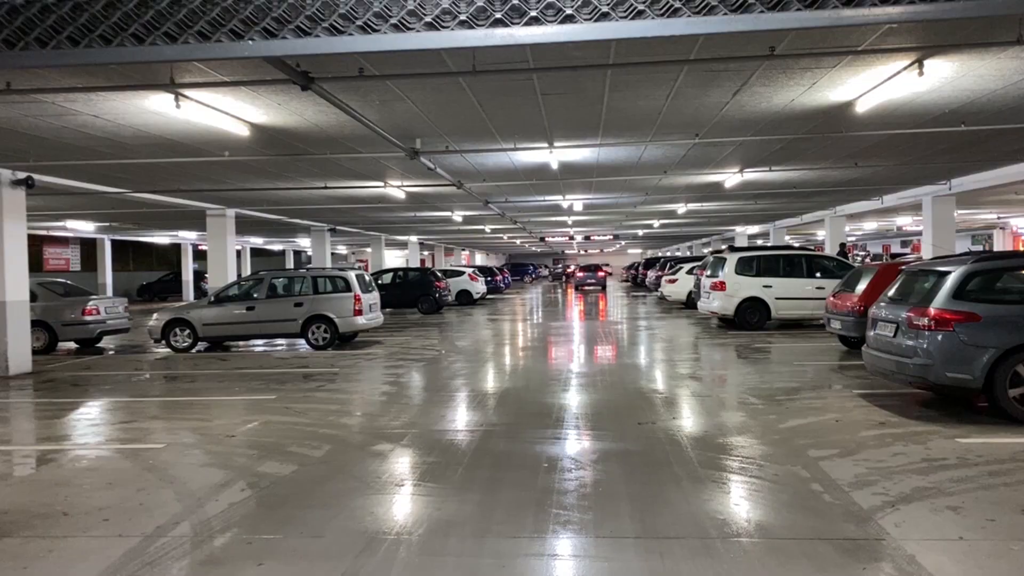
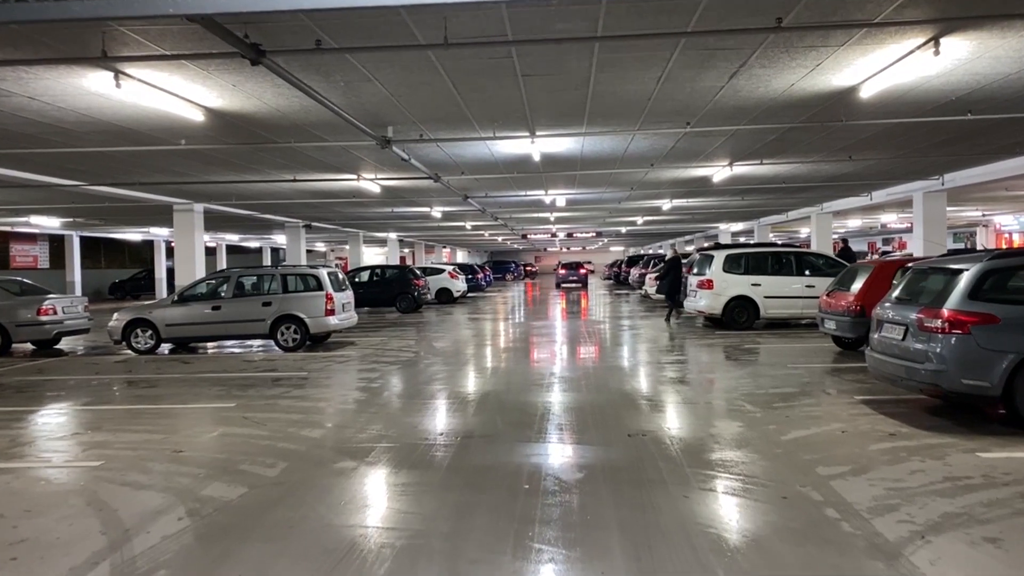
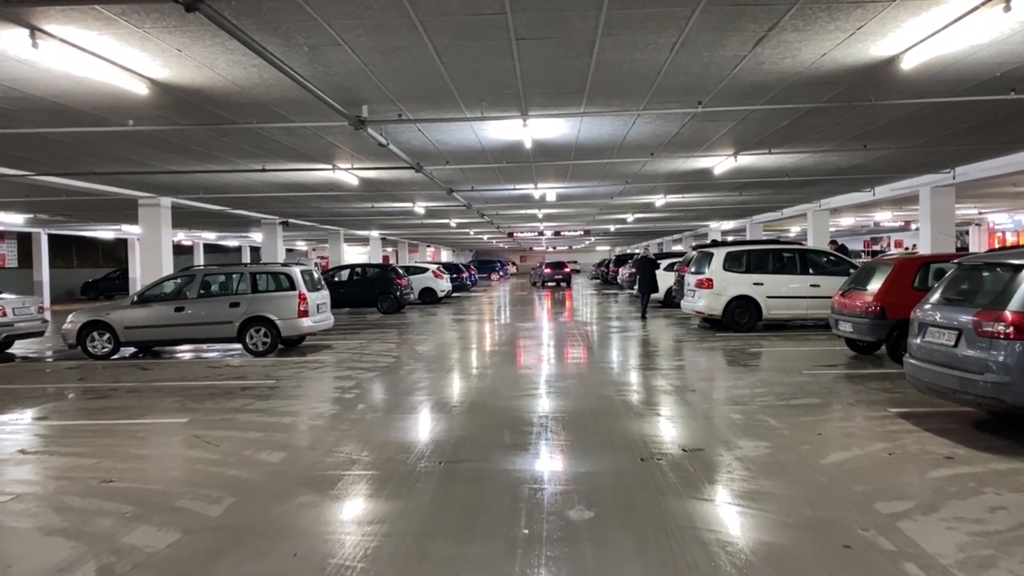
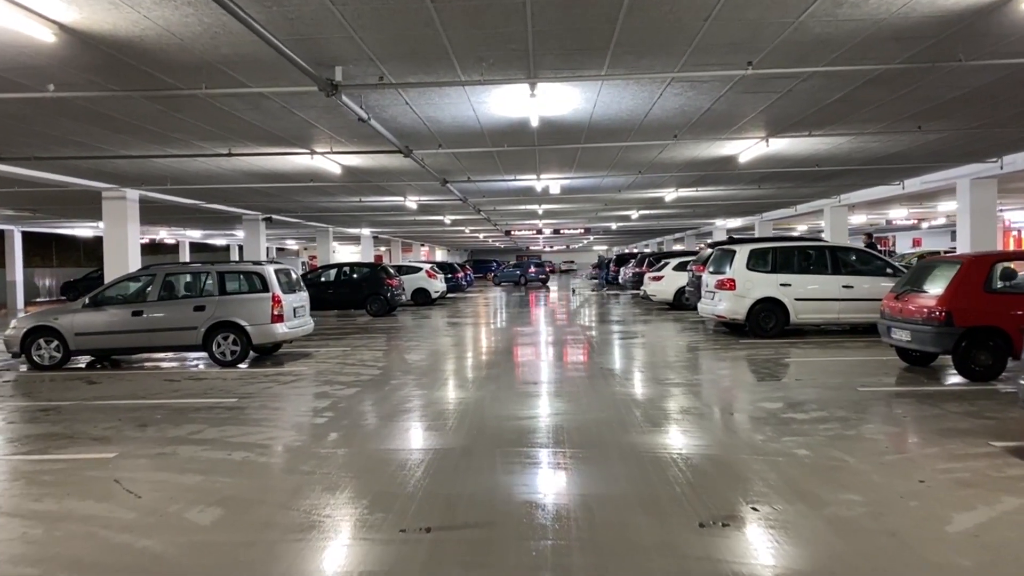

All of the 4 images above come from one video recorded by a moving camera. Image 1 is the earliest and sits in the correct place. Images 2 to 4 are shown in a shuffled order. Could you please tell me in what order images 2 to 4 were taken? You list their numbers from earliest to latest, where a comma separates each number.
2, 3, 4
